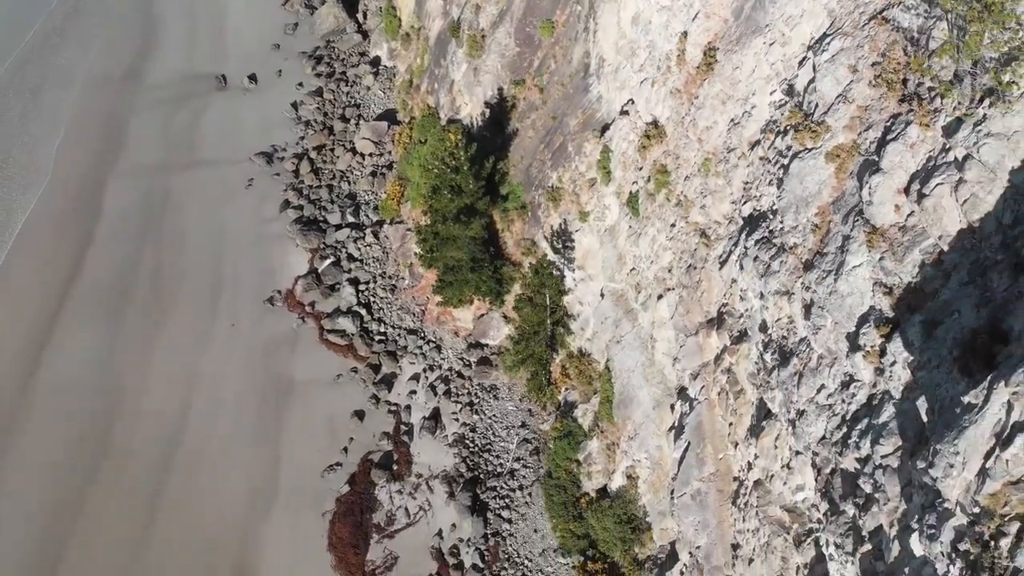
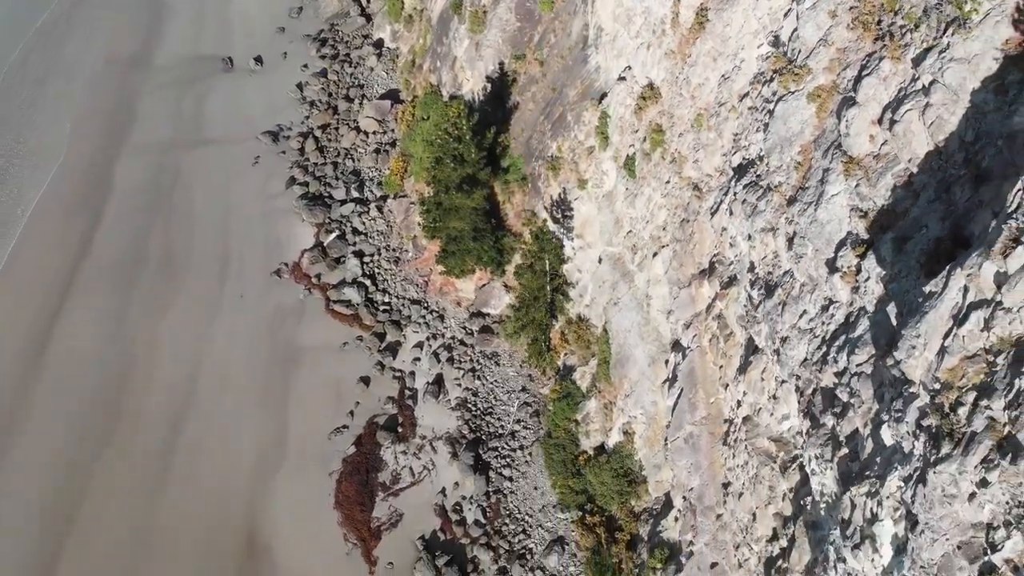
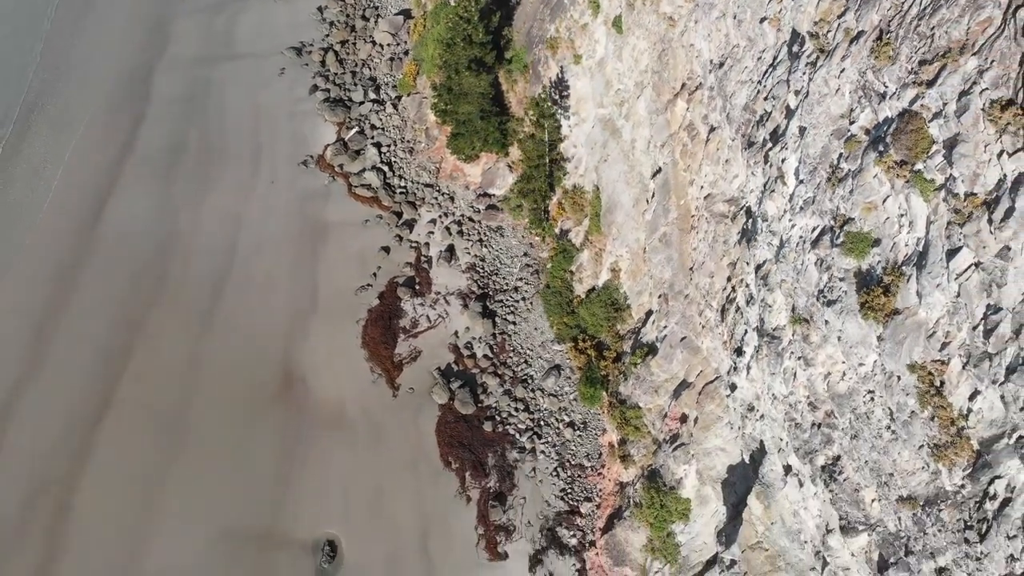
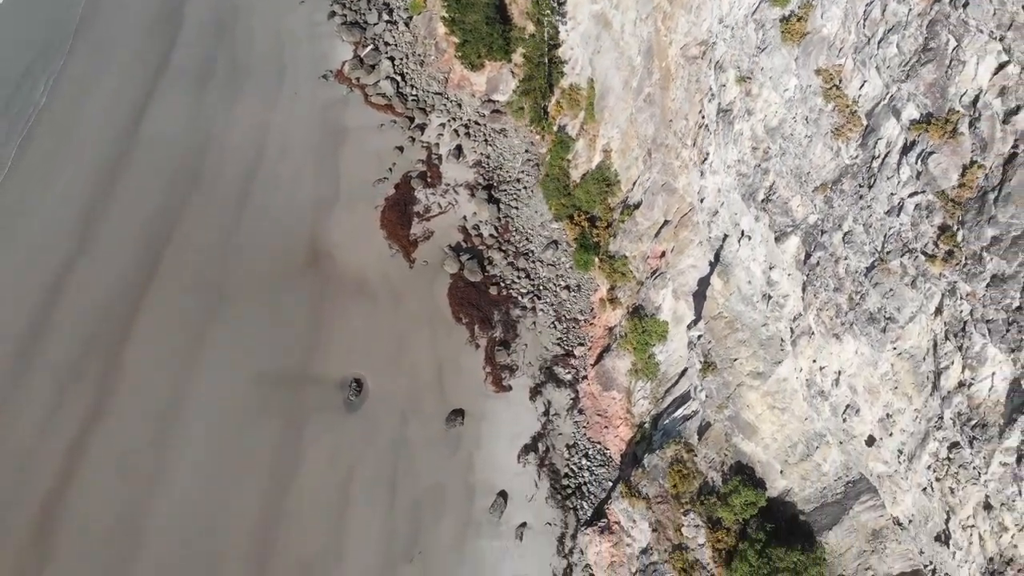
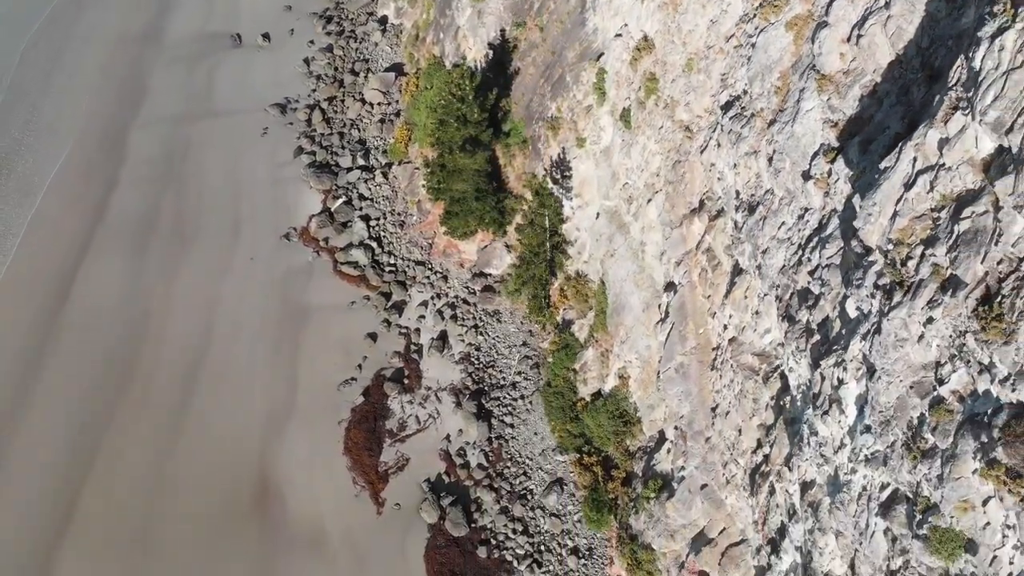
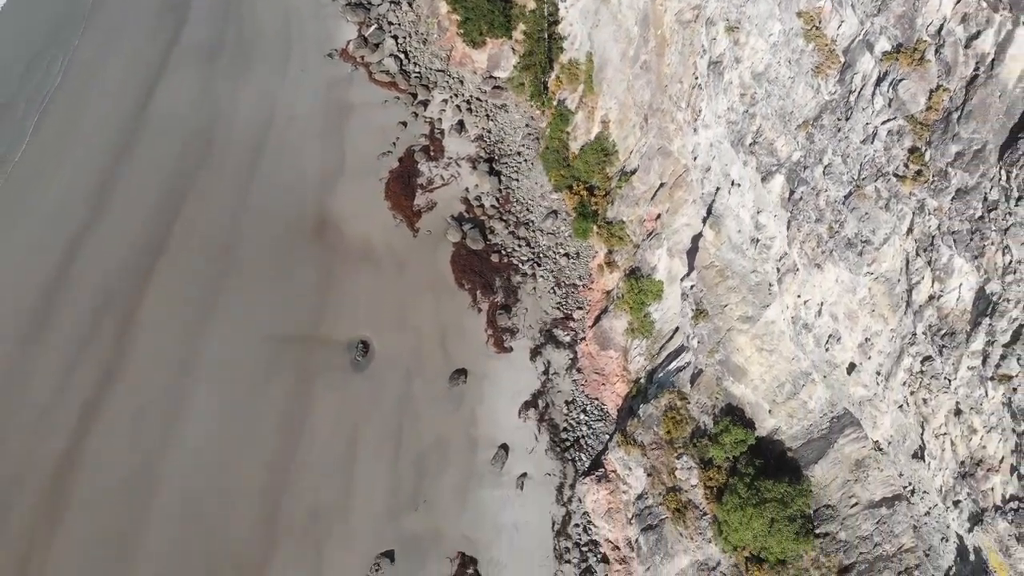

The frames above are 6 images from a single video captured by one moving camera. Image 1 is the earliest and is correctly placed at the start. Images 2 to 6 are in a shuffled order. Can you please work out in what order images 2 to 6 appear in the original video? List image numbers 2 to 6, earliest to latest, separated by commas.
2, 5, 3, 4, 6
